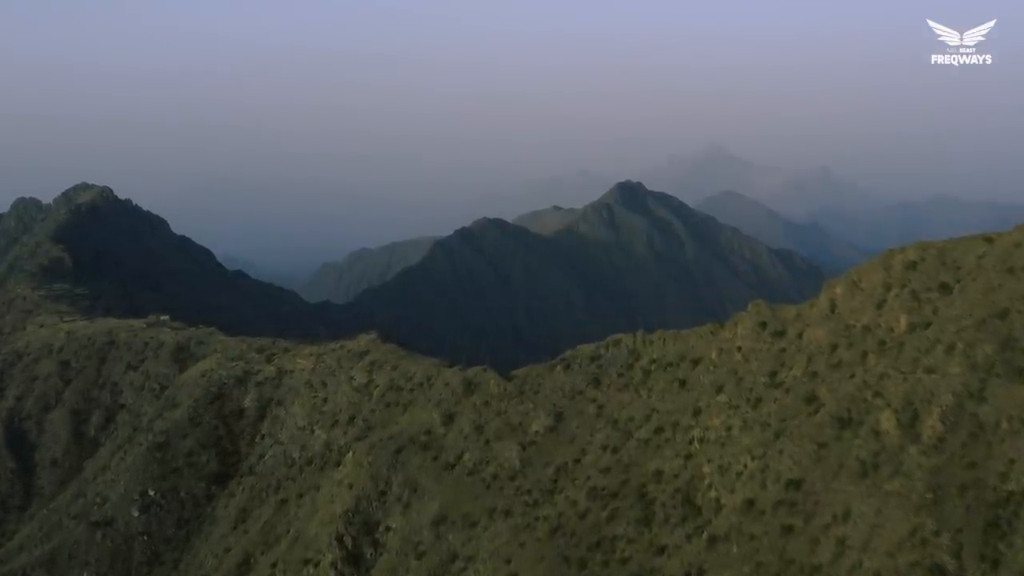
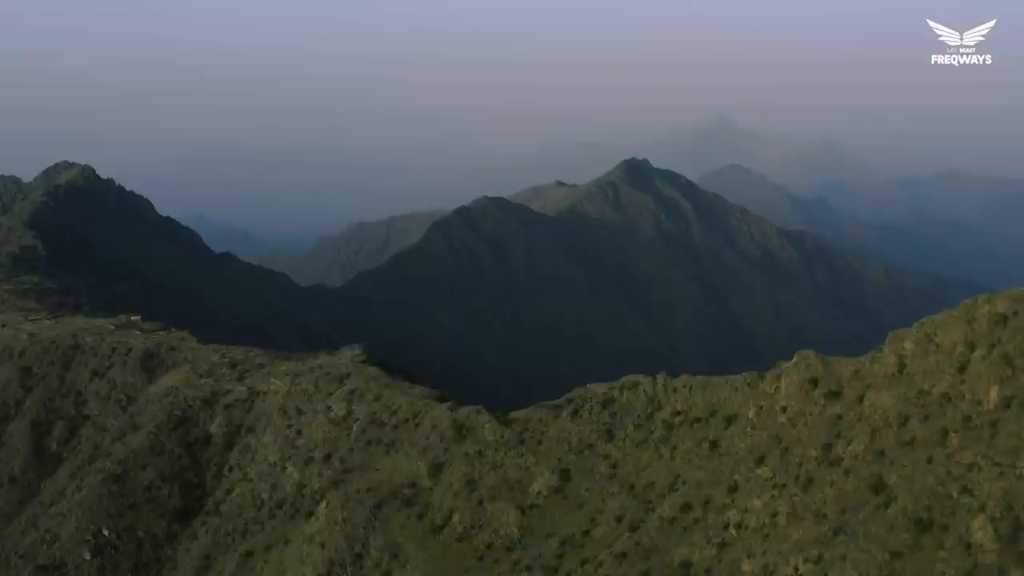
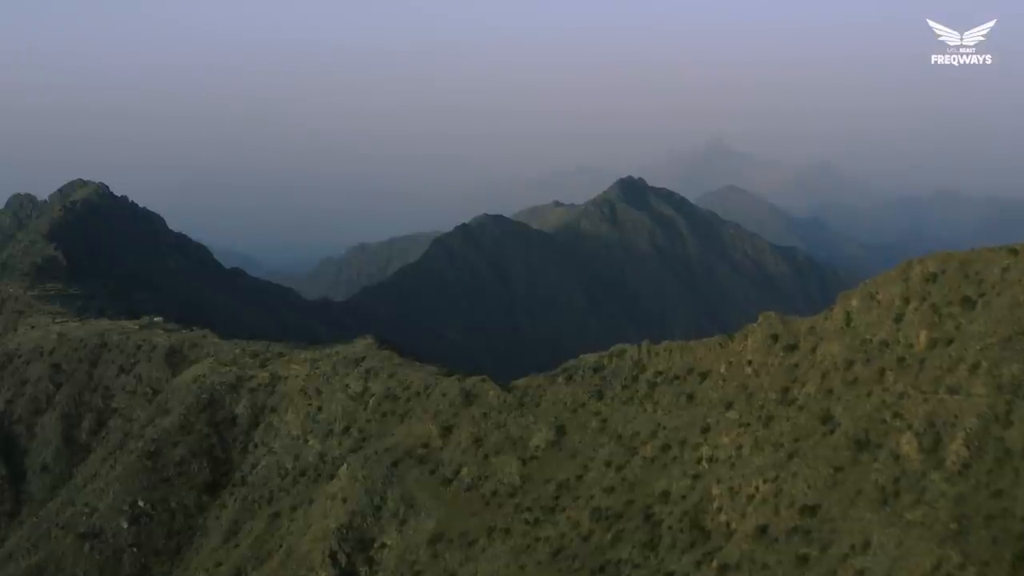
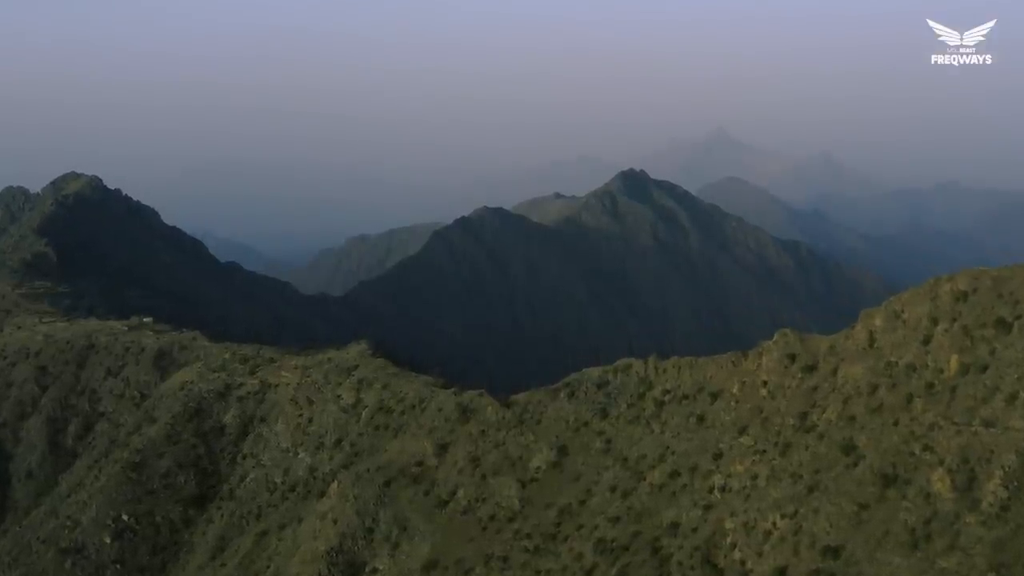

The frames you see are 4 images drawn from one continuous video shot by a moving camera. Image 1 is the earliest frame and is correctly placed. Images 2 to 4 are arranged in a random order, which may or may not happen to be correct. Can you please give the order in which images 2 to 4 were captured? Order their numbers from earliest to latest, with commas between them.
3, 4, 2
